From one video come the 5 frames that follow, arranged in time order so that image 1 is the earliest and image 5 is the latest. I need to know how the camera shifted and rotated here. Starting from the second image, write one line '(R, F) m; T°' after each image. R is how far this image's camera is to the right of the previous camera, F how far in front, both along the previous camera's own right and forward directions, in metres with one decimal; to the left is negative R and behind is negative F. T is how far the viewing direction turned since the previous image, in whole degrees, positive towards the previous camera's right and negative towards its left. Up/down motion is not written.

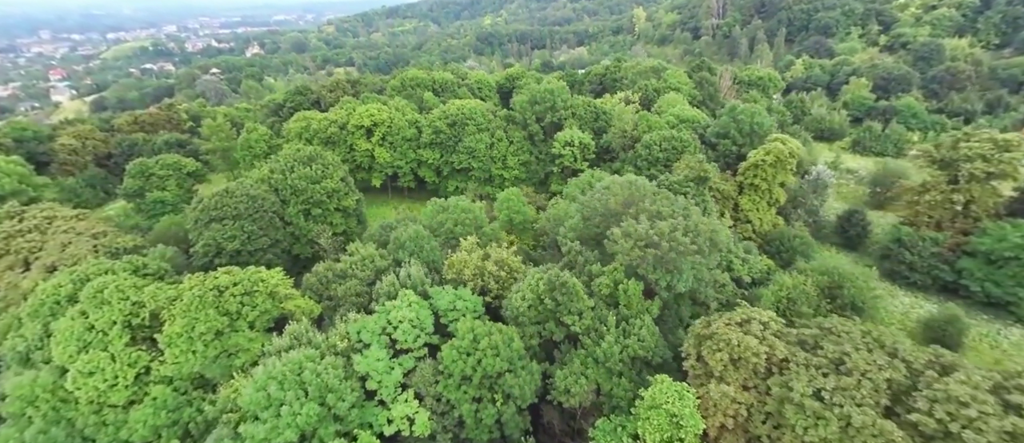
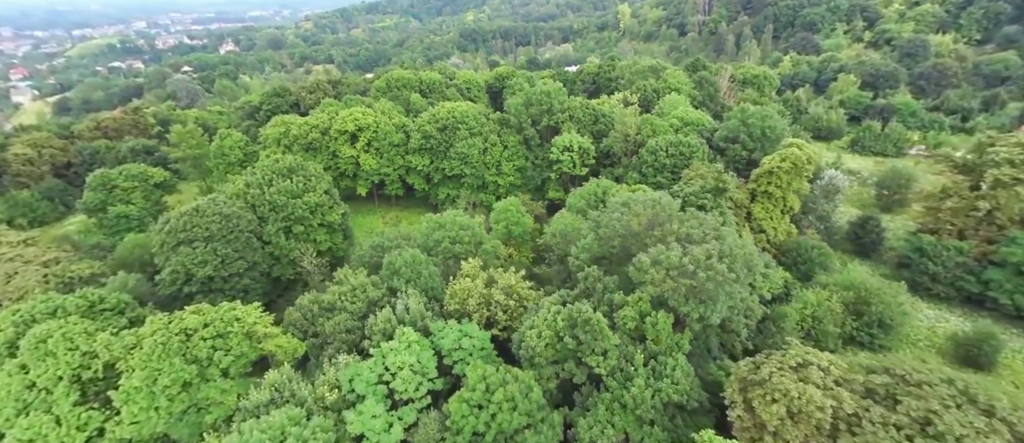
(-1.0, +2.3) m; +2°
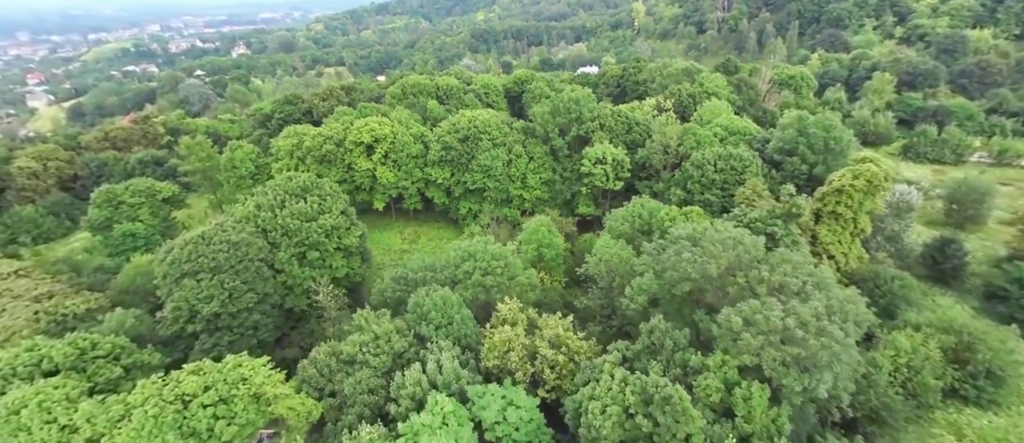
(-1.4, +2.8) m; -1°
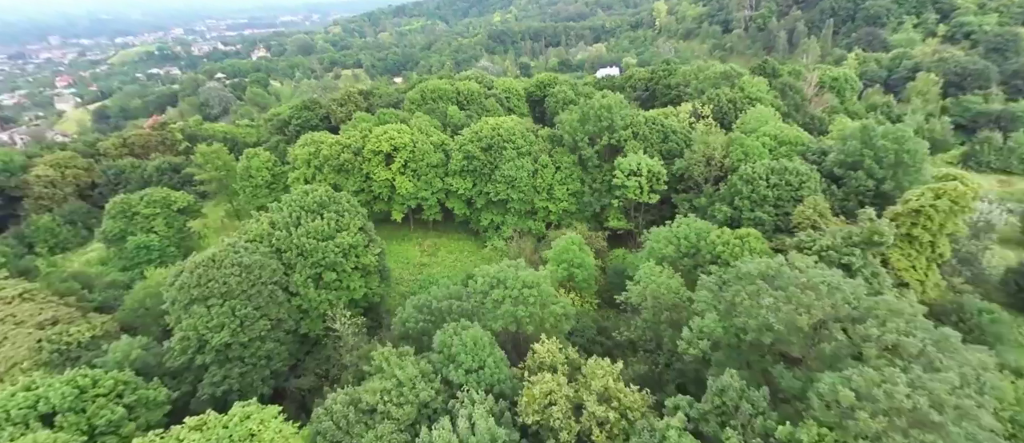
(-0.9, +2.2) m; -2°
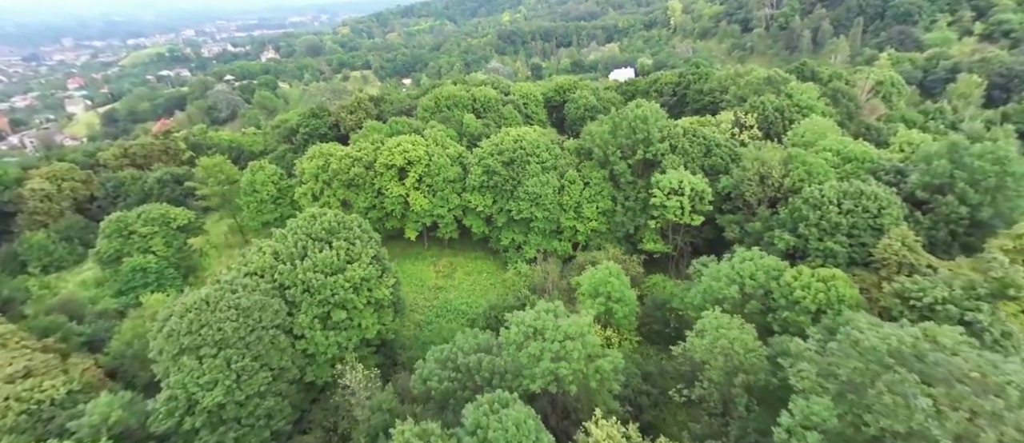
(-1.3, +3.1) m; -1°
